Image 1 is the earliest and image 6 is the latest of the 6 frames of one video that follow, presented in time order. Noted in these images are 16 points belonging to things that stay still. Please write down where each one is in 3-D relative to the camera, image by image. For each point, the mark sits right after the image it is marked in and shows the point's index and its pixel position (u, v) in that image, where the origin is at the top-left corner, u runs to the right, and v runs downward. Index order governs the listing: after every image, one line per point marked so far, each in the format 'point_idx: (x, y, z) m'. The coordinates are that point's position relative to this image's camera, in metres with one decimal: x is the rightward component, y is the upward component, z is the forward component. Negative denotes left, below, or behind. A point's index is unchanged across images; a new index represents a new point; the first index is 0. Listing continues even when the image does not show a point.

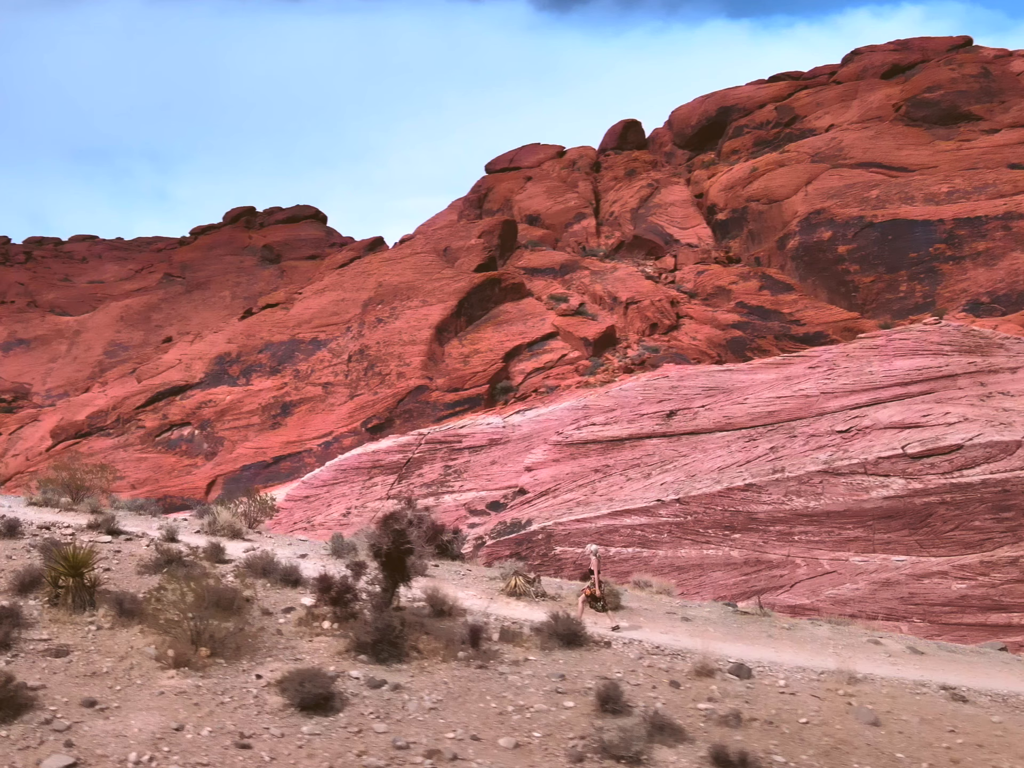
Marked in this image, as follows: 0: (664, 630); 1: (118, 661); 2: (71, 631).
0: (+1.7, -2.7, +9.9) m
1: (-3.2, -2.2, +7.3) m
2: (-3.8, -2.1, +7.7) m
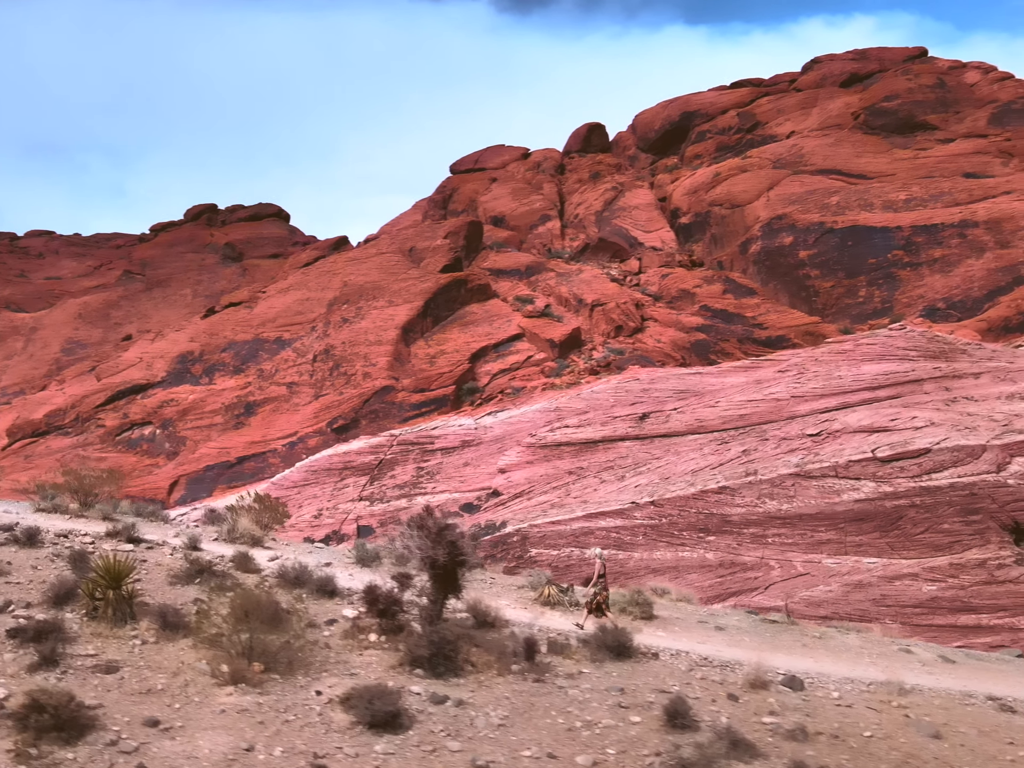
0: (+2.1, -2.8, +9.8) m
1: (-2.6, -2.3, +7.0) m
2: (-3.3, -2.2, +7.5) m
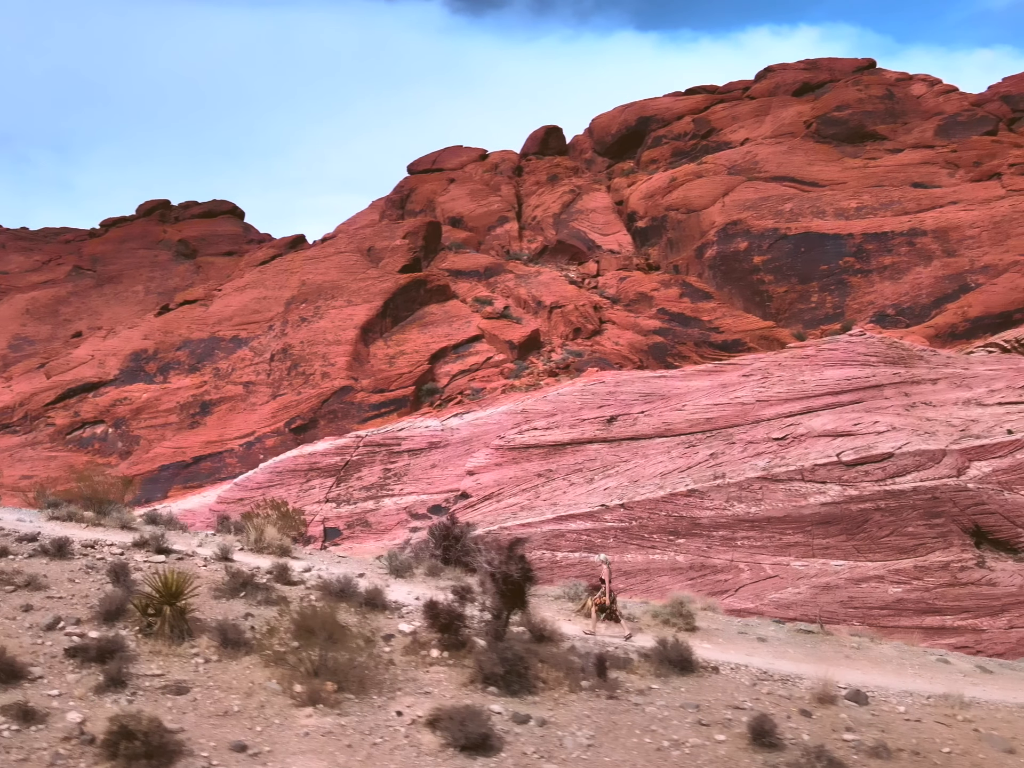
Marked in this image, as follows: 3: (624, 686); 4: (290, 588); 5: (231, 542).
0: (+2.6, -2.9, +9.8) m
1: (-2.0, -2.4, +6.8) m
2: (-2.6, -2.2, +7.2) m
3: (+1.0, -2.6, +7.8) m
4: (-2.3, -2.1, +9.5) m
5: (-3.6, -2.0, +11.6) m
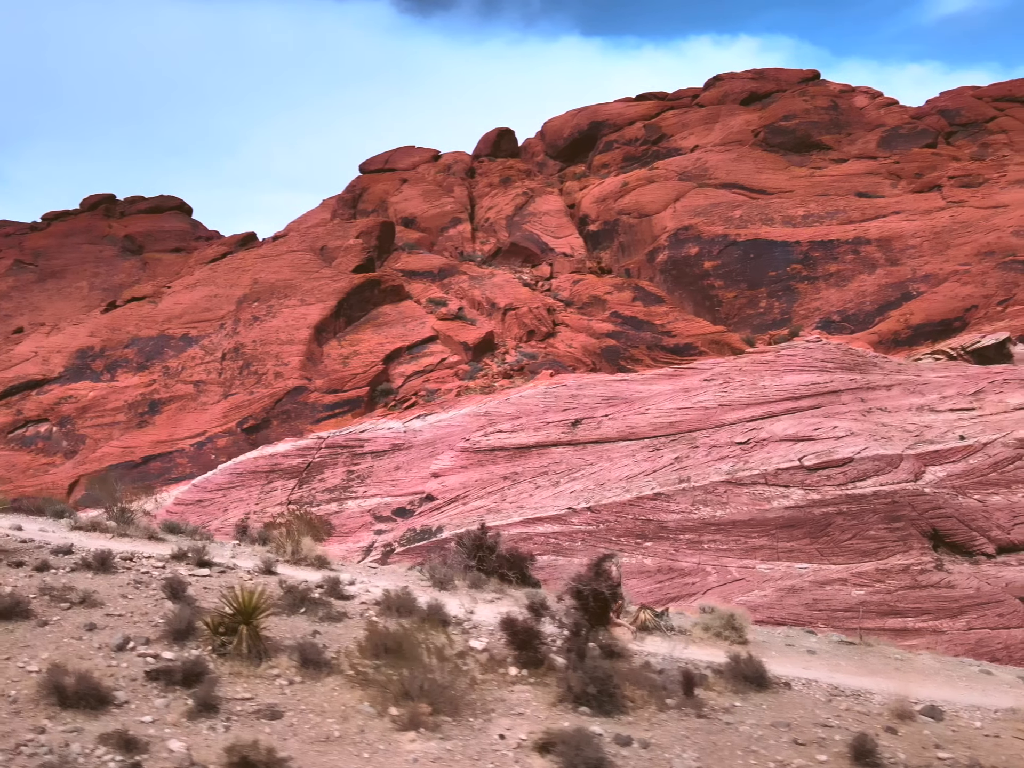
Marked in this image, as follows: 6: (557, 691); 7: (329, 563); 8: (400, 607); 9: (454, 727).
0: (+3.2, -3.0, +9.8) m
1: (-1.2, -2.4, +6.6) m
2: (-1.9, -2.3, +6.9) m
3: (+1.7, -2.7, +7.7) m
4: (-1.7, -2.2, +9.3) m
5: (-3.0, -2.1, +11.3) m
6: (+0.4, -2.5, +7.5) m
7: (-2.3, -2.3, +11.6) m
8: (-1.1, -2.2, +9.1) m
9: (-0.4, -2.5, +6.7) m
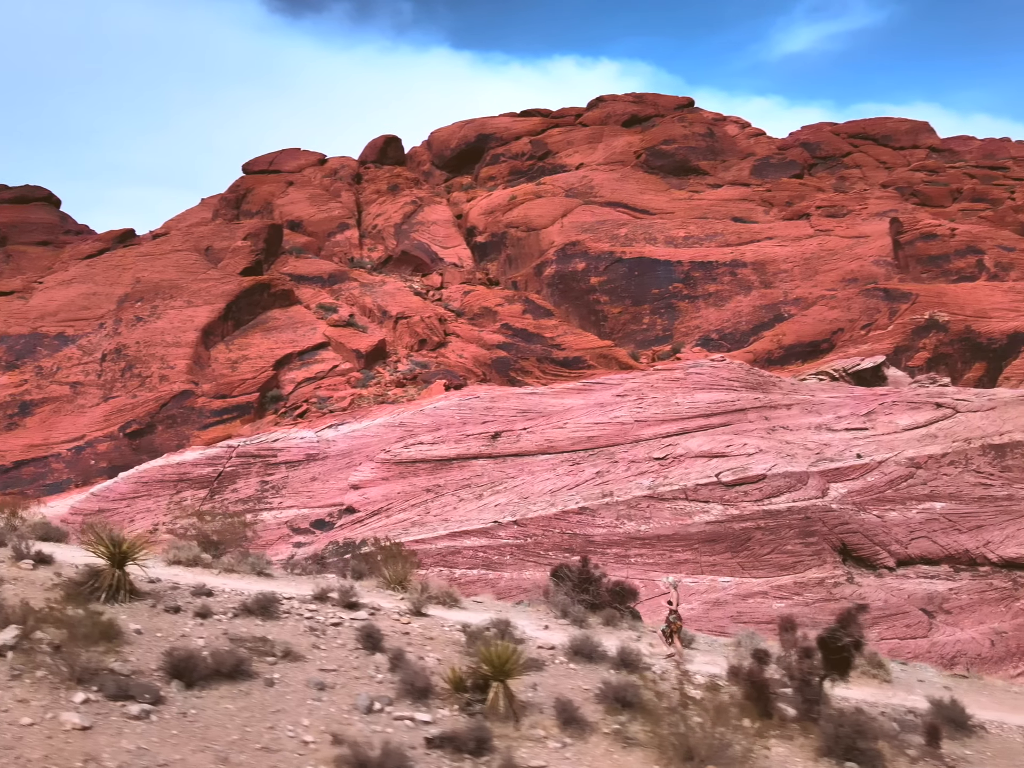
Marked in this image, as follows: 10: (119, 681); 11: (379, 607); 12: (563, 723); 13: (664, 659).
0: (+5.0, -3.5, +9.9) m
1: (+0.9, -2.8, +6.2) m
2: (+0.2, -2.6, +6.5) m
3: (+3.7, -3.1, +7.7) m
4: (+0.2, -2.6, +8.8) m
5: (-1.4, -2.4, +10.6) m
6: (+2.4, -2.9, +7.3) m
7: (-0.7, -2.6, +11.0) m
8: (+0.7, -2.6, +8.8) m
9: (+1.7, -2.9, +6.4) m
10: (-2.7, -2.1, +6.3) m
11: (-1.4, -2.4, +9.7) m
12: (+0.4, -2.6, +6.9) m
13: (+1.6, -2.8, +9.2) m
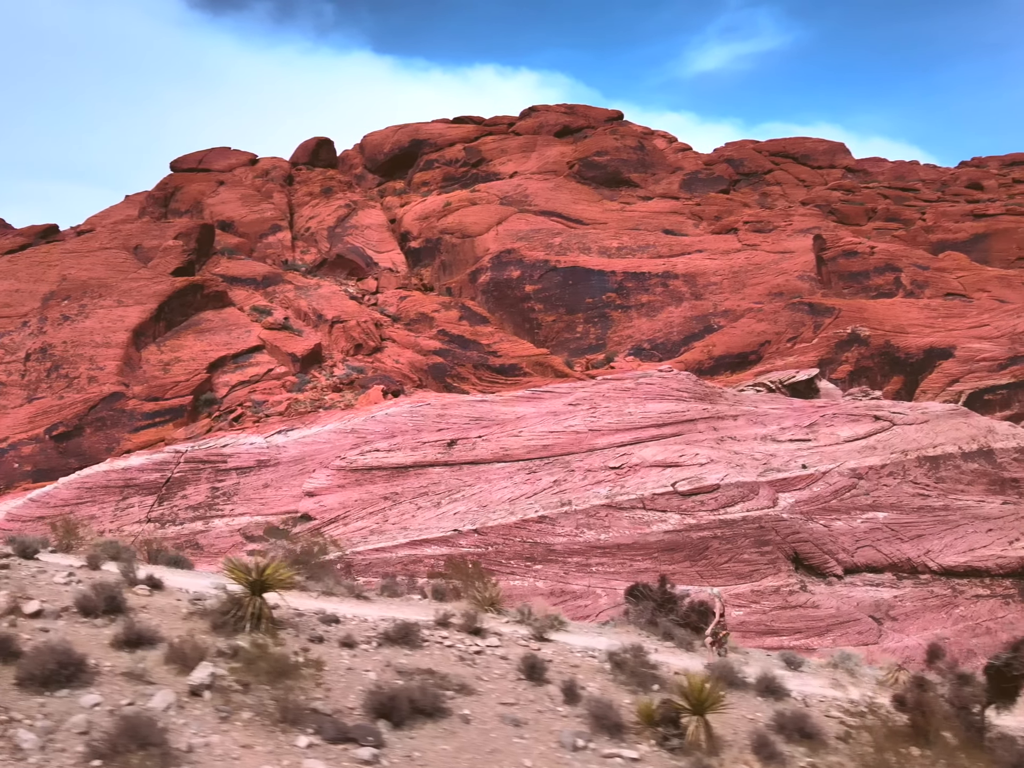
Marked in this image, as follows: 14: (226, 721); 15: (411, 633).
0: (+6.2, -3.8, +10.1) m
1: (+2.5, -3.0, +6.1) m
2: (+1.8, -2.8, +6.4) m
3: (+5.1, -3.4, +7.8) m
4: (+1.5, -2.8, +8.7) m
5: (-0.1, -2.7, +10.4) m
6: (+3.9, -3.2, +7.3) m
7: (+0.5, -2.9, +10.8) m
8: (+2.1, -2.8, +8.7) m
9: (+3.2, -3.1, +6.4) m
10: (-1.2, -2.2, +6.0) m
11: (-0.1, -2.6, +9.4) m
12: (+1.9, -2.8, +6.8) m
13: (+2.9, -3.0, +9.1) m
14: (-1.8, -2.2, +5.8) m
15: (-1.0, -2.3, +8.5) m
